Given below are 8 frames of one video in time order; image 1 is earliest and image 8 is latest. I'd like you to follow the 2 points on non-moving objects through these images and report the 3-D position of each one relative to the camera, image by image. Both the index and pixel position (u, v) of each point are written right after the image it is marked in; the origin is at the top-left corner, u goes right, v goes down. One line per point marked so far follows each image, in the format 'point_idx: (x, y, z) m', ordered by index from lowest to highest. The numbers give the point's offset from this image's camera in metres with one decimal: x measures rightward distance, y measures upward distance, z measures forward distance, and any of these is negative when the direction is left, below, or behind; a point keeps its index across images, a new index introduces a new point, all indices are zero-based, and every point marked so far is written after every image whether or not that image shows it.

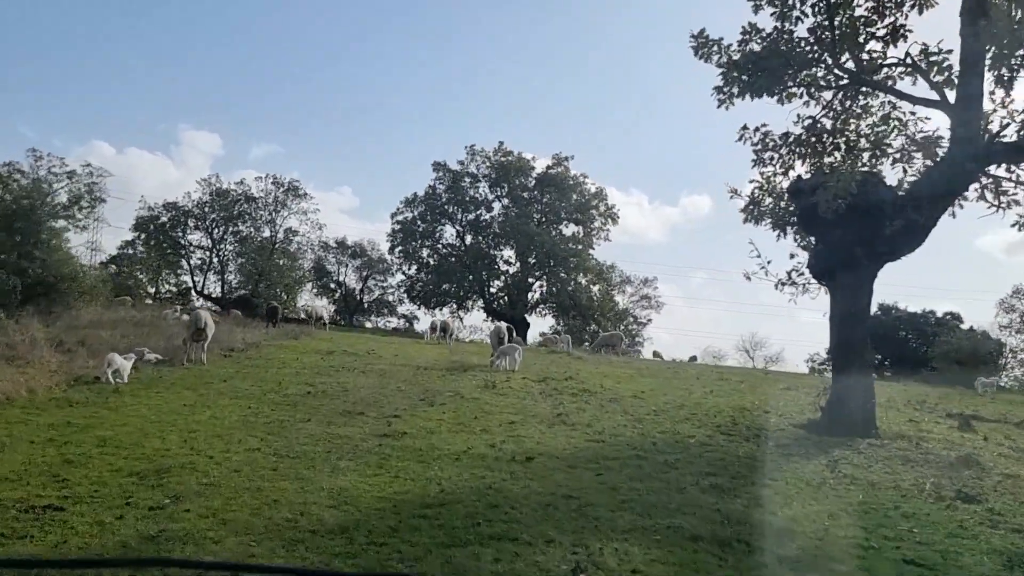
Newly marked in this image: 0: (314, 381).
0: (-4.5, -2.1, +19.1) m
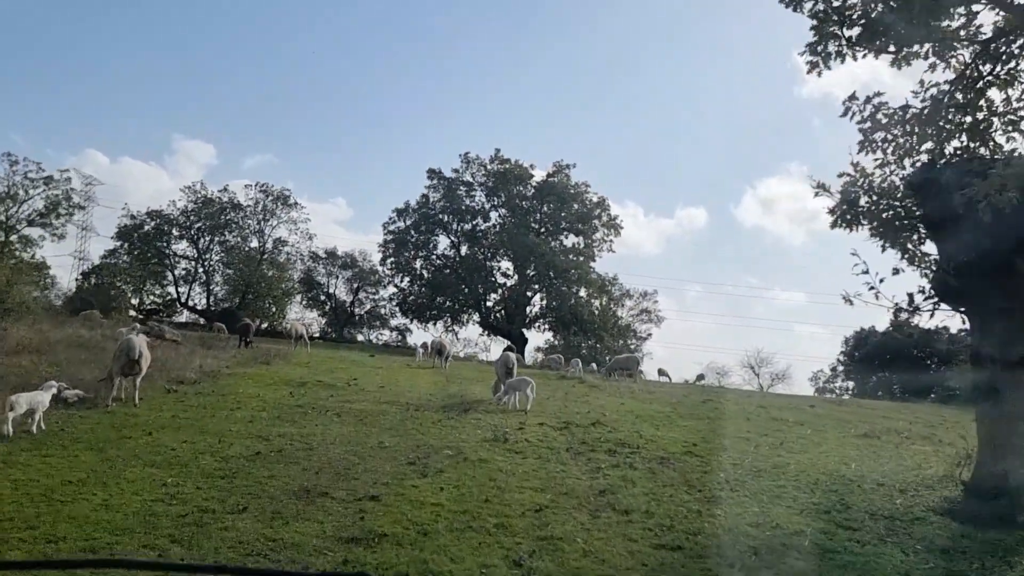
0: (-4.2, -2.5, +14.5) m
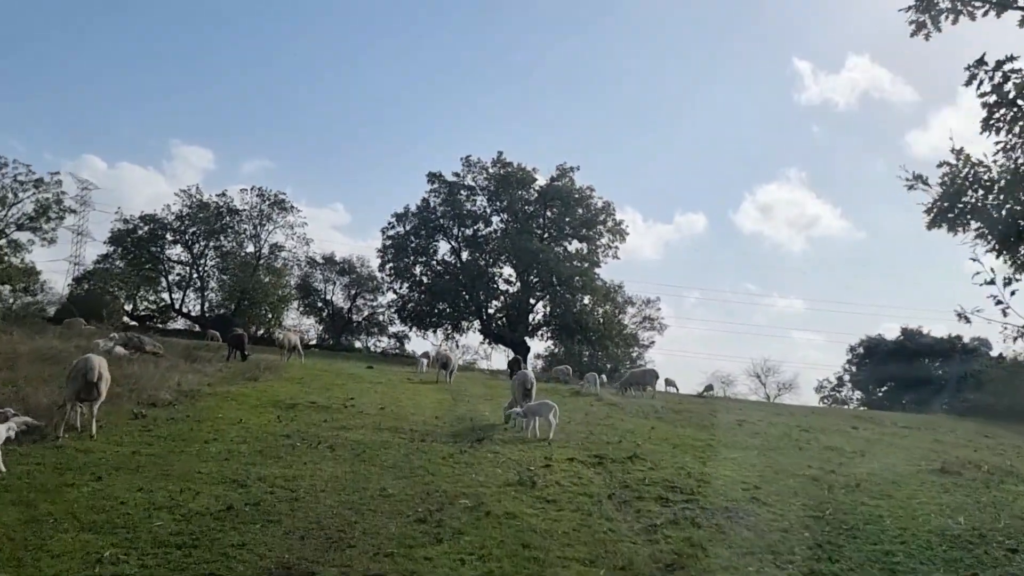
0: (-3.7, -2.7, +12.0) m
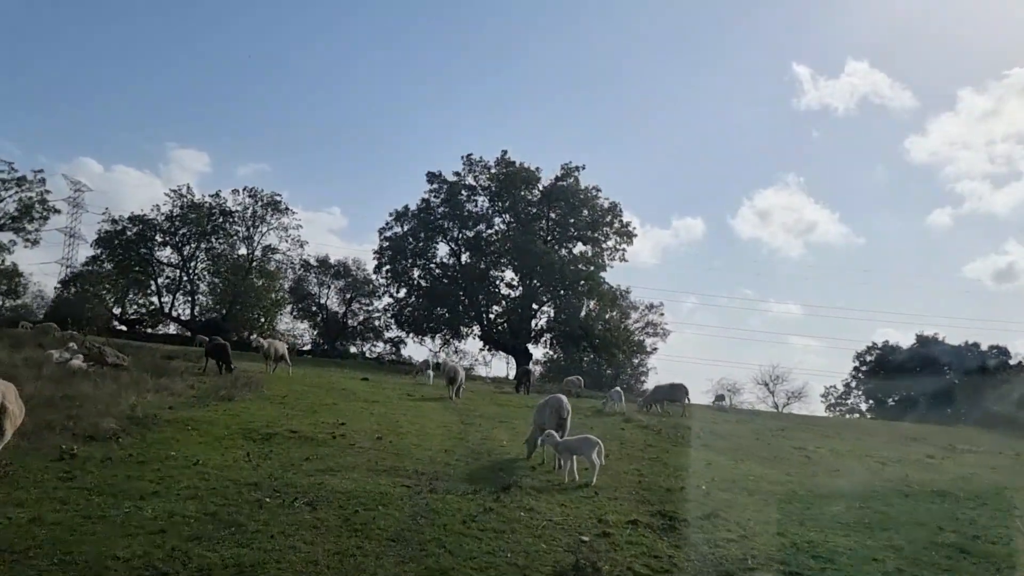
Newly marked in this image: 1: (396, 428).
0: (-3.2, -2.7, +8.2) m
1: (-2.7, -3.2, +18.9) m
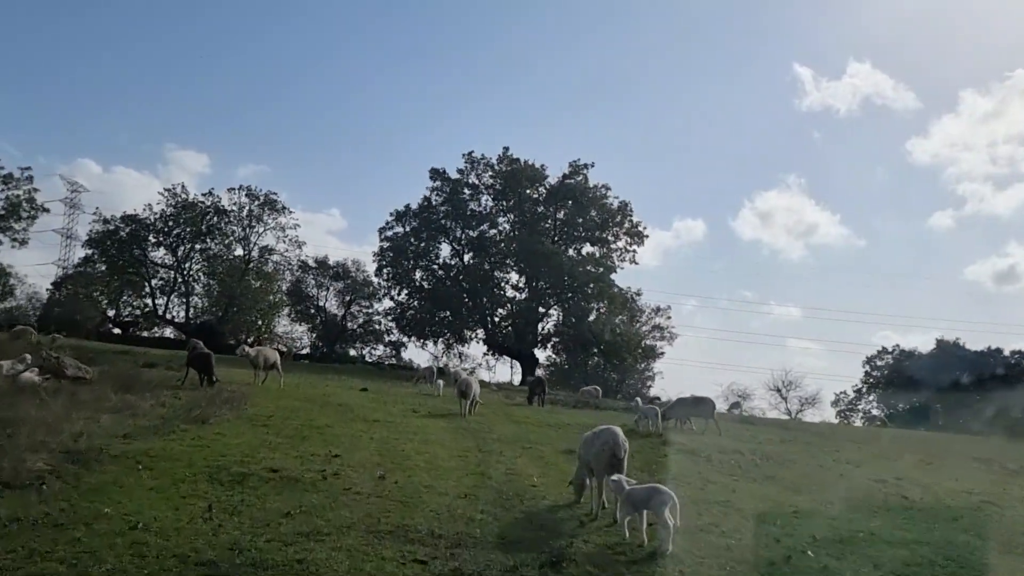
0: (-2.6, -2.7, +4.8) m
1: (-2.1, -3.2, +15.5) m
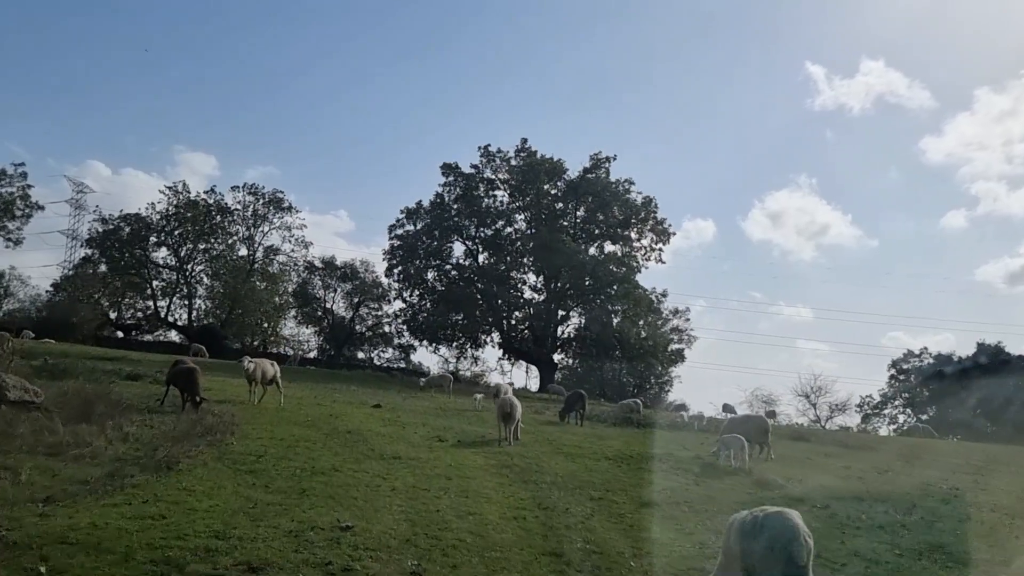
0: (-1.6, -2.7, +0.1) m
1: (-1.0, -3.2, +10.9) m
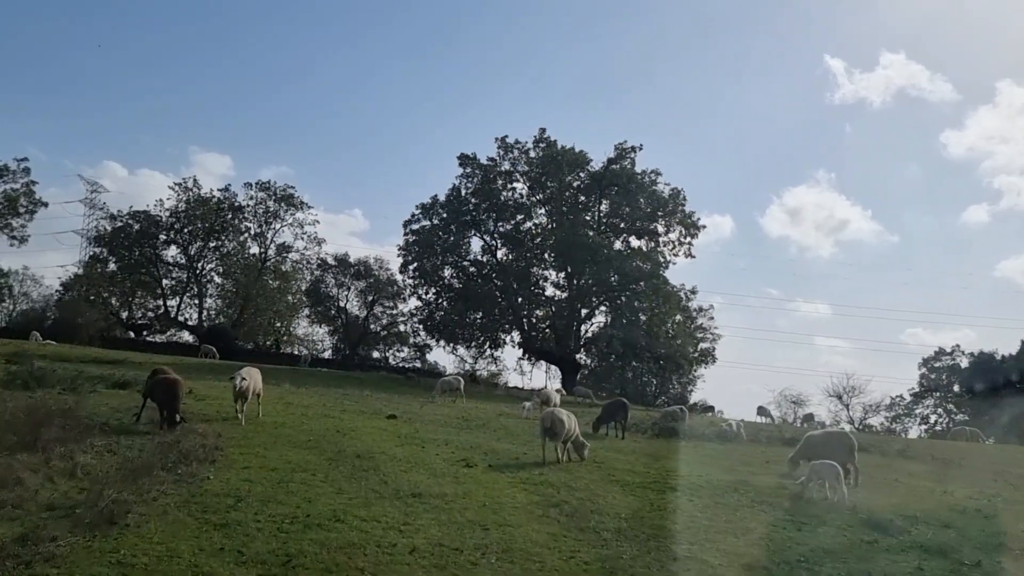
0: (-1.0, -2.6, -3.5) m
1: (-0.2, -3.1, +7.2) m
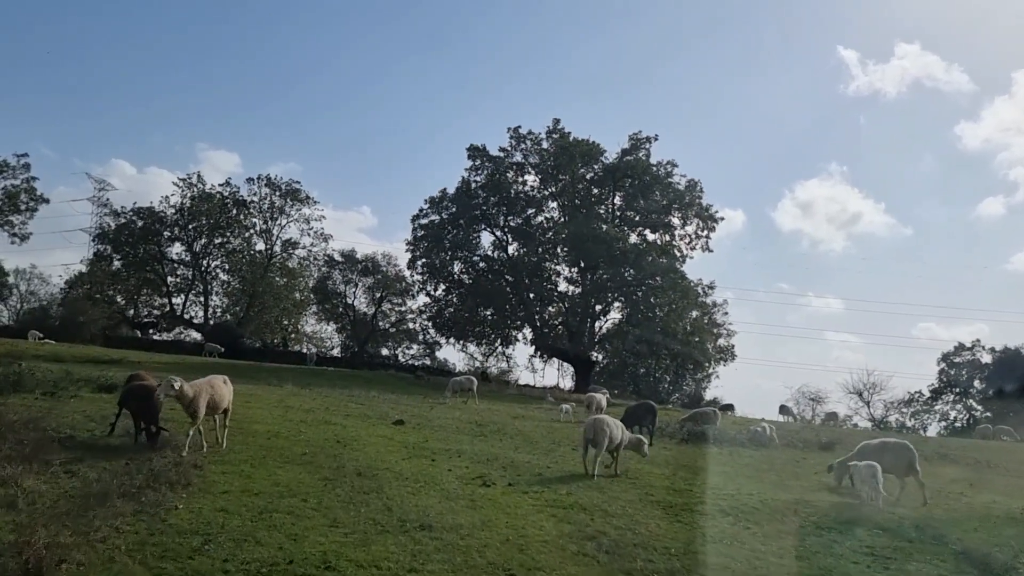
0: (-0.8, -2.6, -5.8) m
1: (+0.1, -3.0, +4.9) m
